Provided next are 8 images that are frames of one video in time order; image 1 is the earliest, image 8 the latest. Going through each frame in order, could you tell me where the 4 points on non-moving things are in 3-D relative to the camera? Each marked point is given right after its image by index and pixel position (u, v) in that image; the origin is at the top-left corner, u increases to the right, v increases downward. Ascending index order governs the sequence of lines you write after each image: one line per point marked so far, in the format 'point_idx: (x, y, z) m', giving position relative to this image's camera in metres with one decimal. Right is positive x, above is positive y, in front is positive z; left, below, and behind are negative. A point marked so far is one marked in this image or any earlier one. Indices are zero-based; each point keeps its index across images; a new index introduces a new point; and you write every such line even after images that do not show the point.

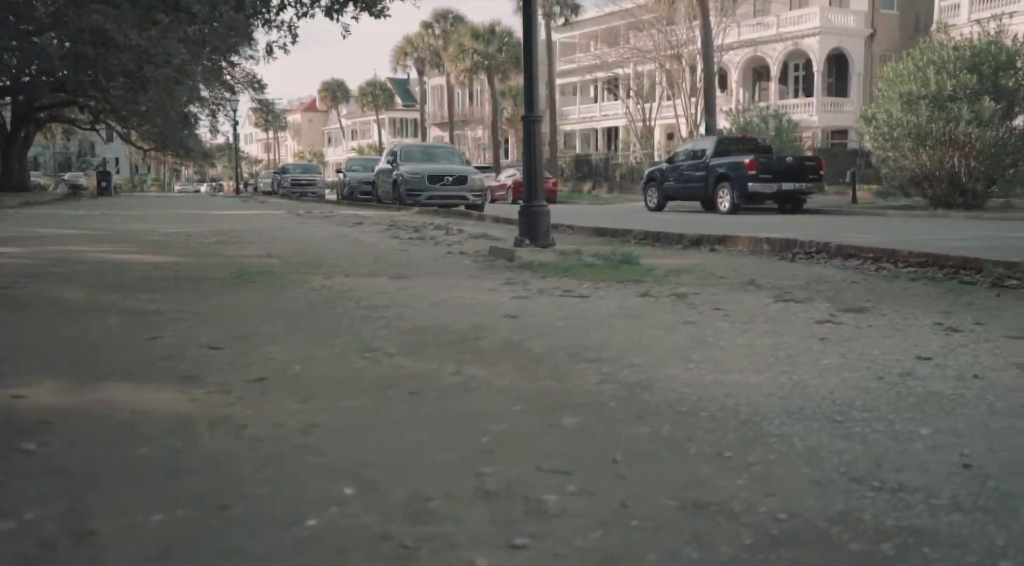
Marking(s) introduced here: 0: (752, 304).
0: (+1.5, -0.1, +6.2) m
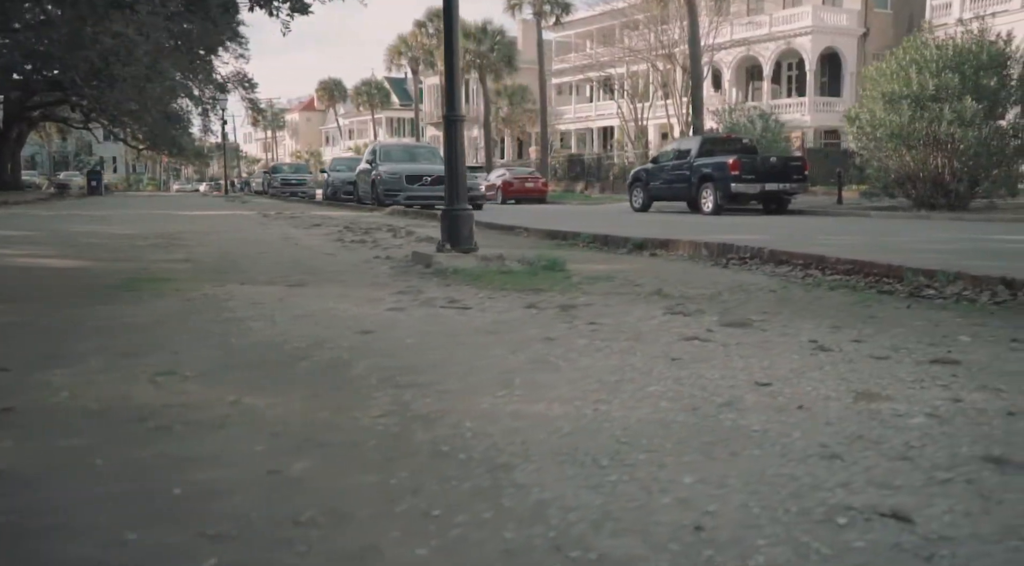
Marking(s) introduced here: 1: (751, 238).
0: (+0.8, -0.2, +5.9) m
1: (+3.6, +0.6, +13.9) m
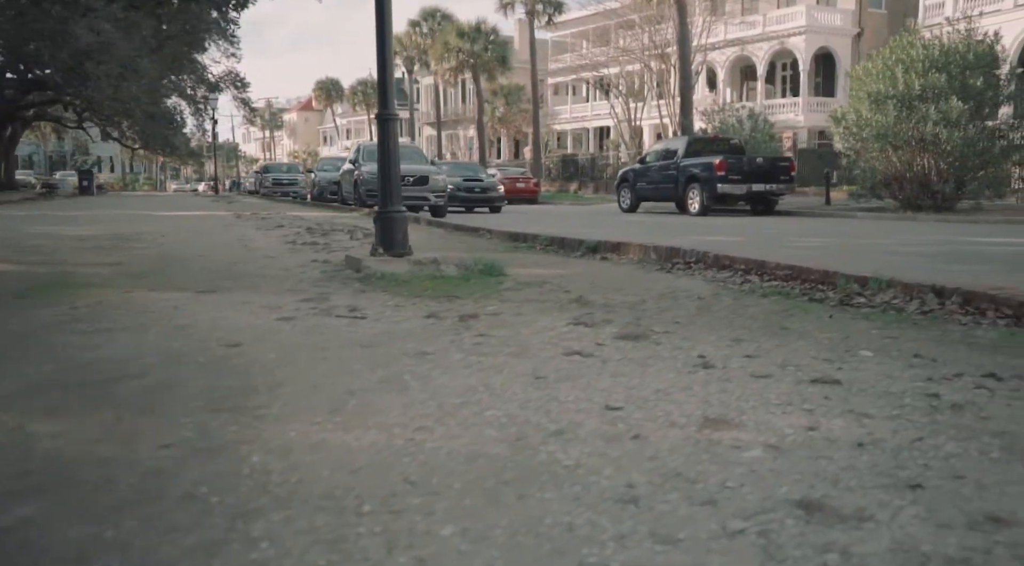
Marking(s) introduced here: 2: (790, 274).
0: (+0.1, -0.3, +5.6) m
1: (+2.9, +0.6, +13.6) m
2: (+2.6, +0.1, +9.1) m
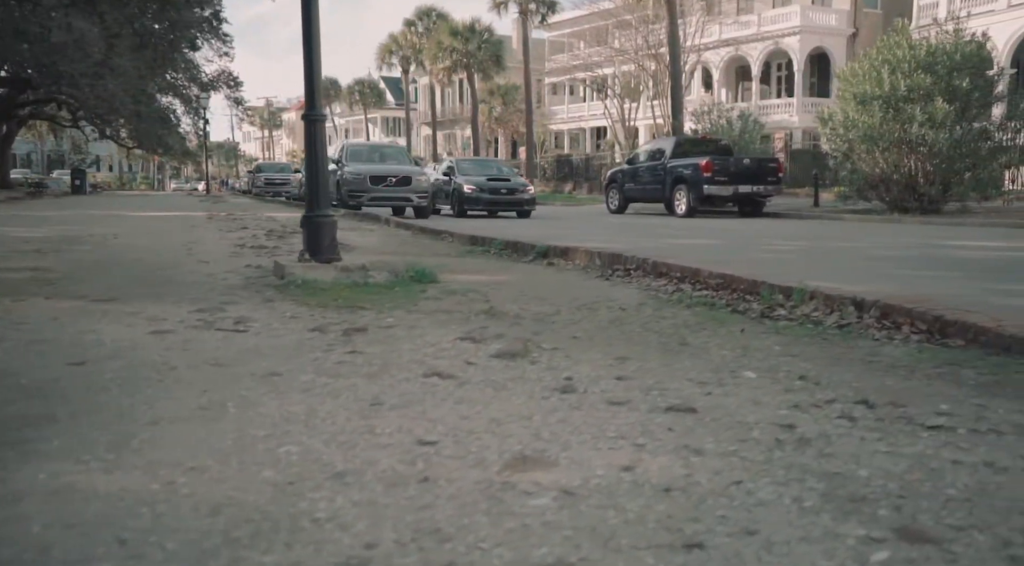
0: (-0.5, -0.3, +5.3) m
1: (+2.1, +0.5, +13.4) m
2: (+1.9, 0.0, +8.9) m
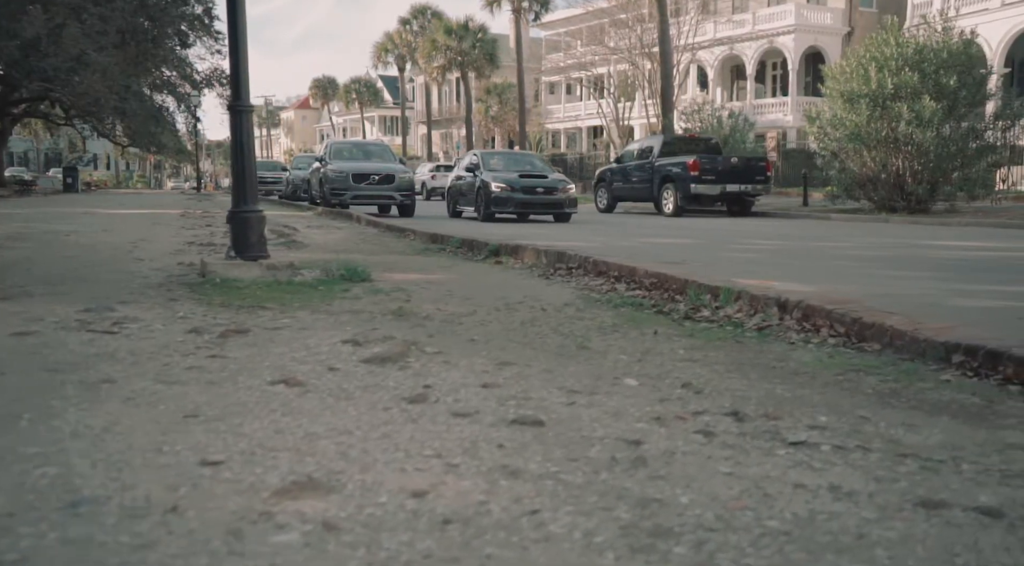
0: (-1.1, -0.3, +4.9) m
1: (+1.4, +0.5, +13.0) m
2: (+1.3, 0.0, +8.5) m
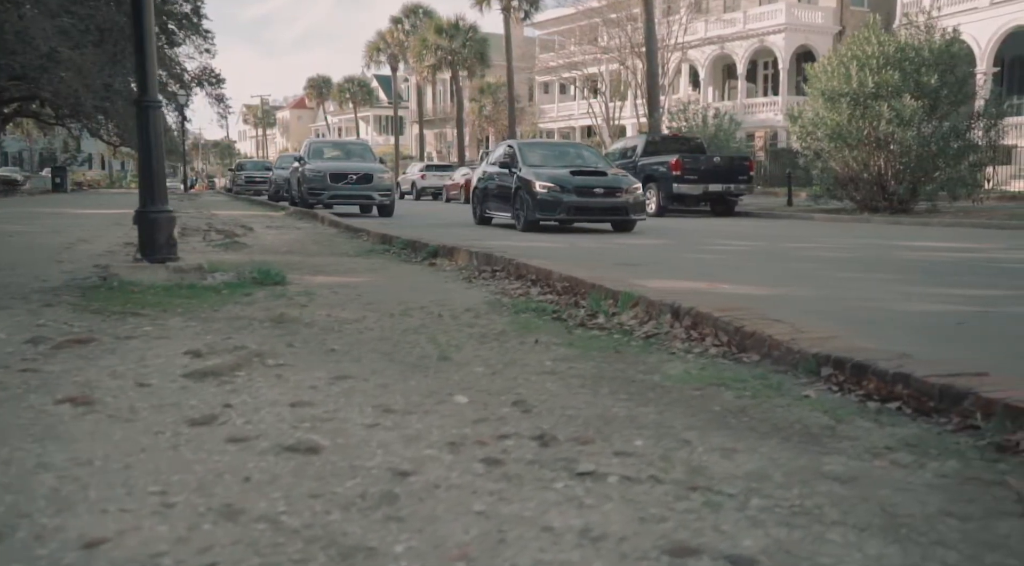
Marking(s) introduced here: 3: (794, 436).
0: (-1.9, -0.4, +4.6) m
1: (+0.5, +0.5, +12.7) m
2: (+0.5, 0.0, +8.2) m
3: (+1.0, -0.5, +3.5) m
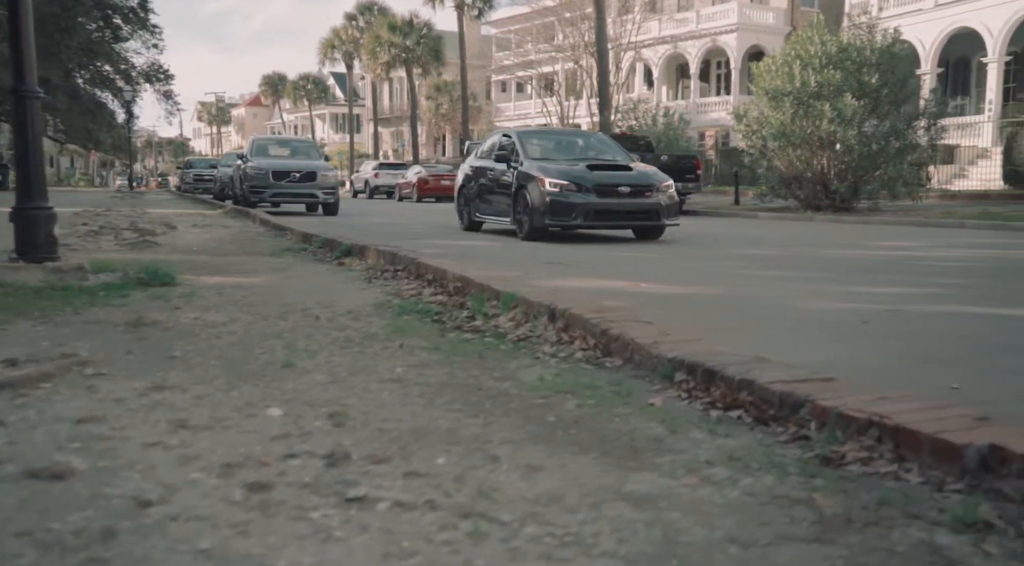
0: (-2.6, -0.4, +4.2) m
1: (-0.6, +0.5, +12.5) m
2: (-0.4, 0.0, +8.0) m
3: (+0.3, -0.6, +3.2) m
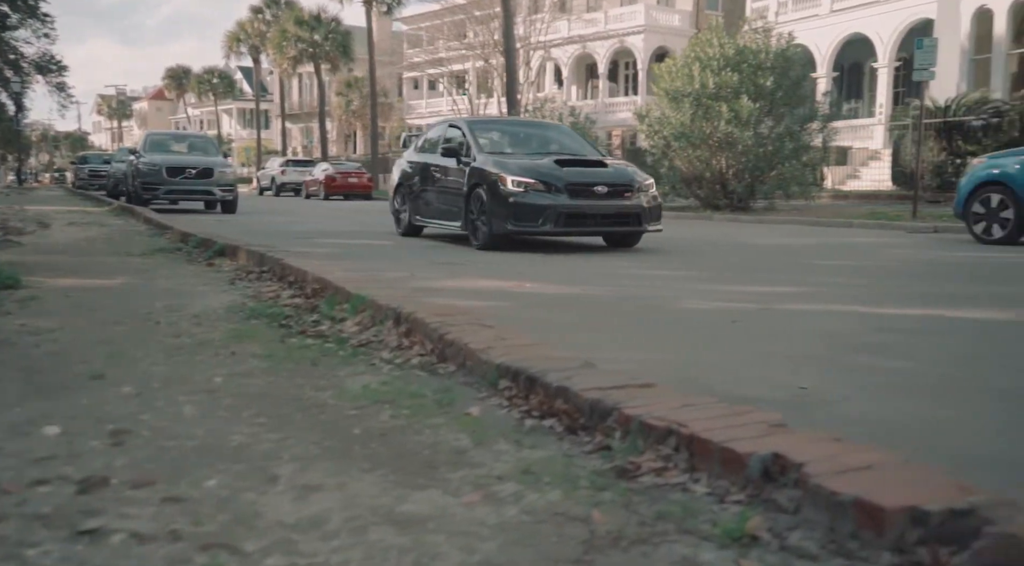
0: (-3.3, -0.4, +3.8) m
1: (-2.2, +0.5, +12.2) m
2: (-1.6, -0.1, +7.7) m
3: (-0.3, -0.6, +3.0) m
